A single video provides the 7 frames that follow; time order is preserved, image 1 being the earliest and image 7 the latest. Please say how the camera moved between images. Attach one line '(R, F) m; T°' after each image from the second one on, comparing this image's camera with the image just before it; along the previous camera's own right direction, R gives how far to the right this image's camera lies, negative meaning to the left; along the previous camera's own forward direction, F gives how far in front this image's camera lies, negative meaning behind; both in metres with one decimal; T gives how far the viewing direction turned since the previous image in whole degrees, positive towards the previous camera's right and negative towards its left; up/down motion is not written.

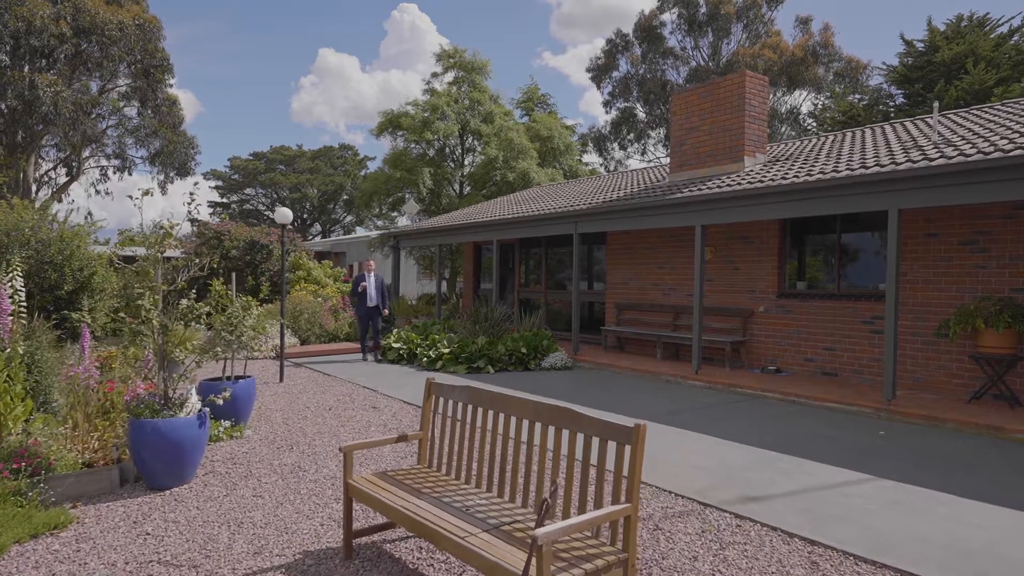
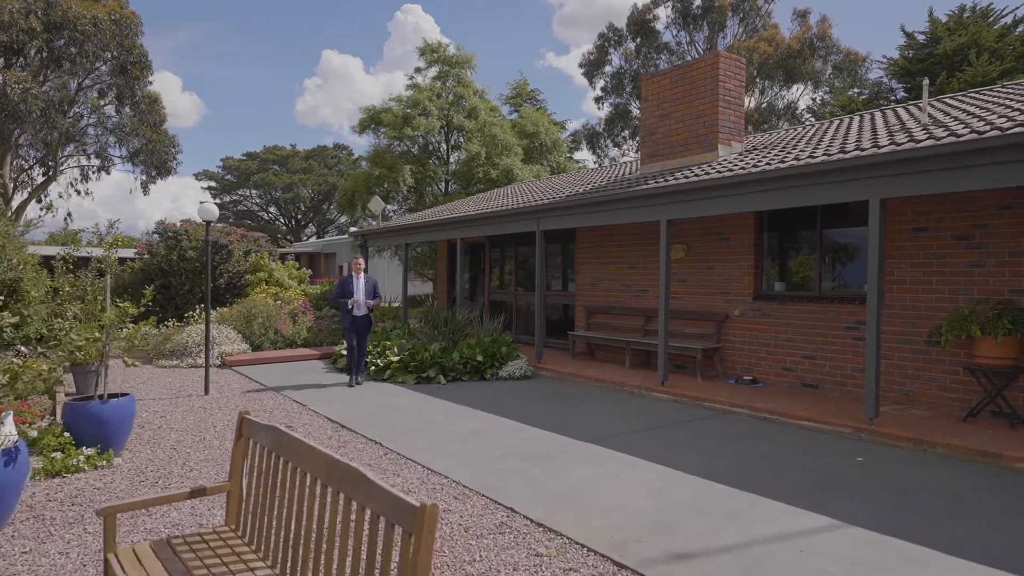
(+0.7, +0.8) m; 0°
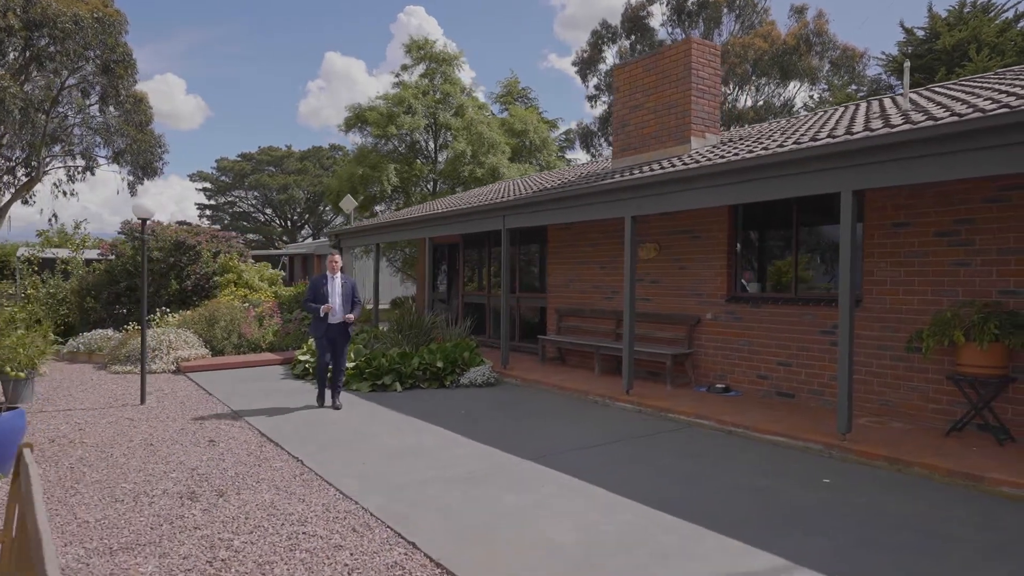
(+0.5, +0.5) m; 0°
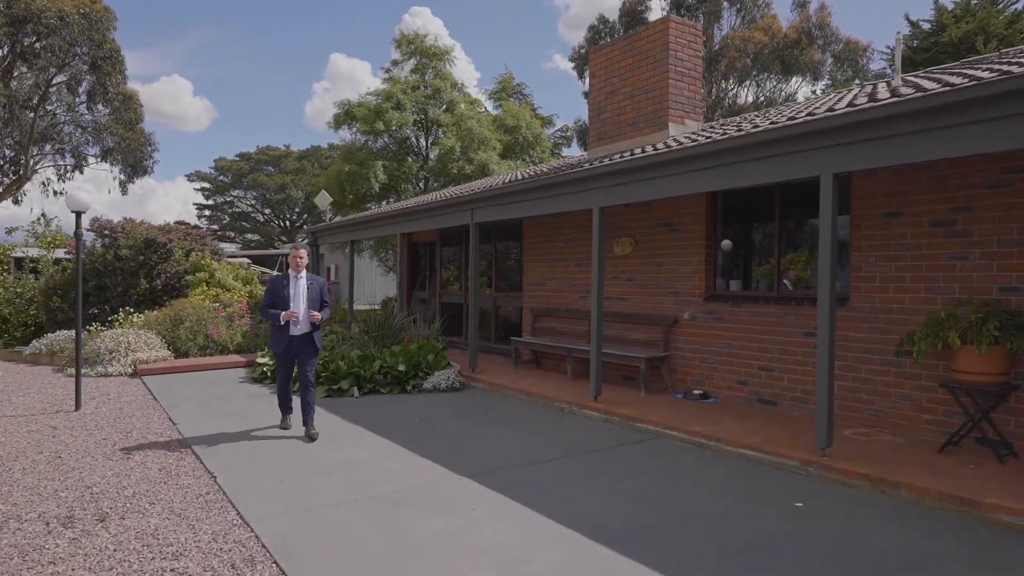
(+0.5, +0.5) m; -1°
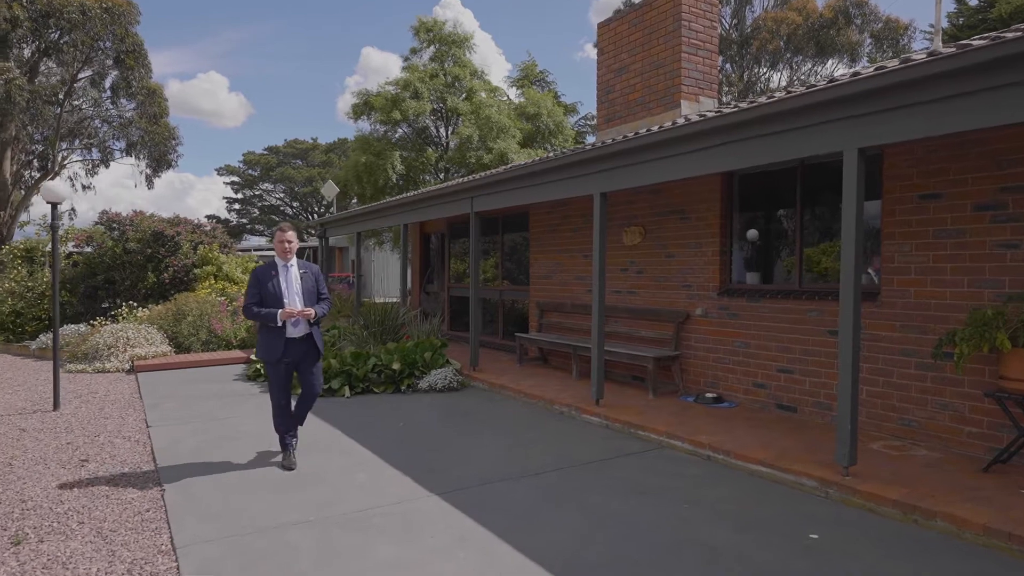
(+0.3, +0.5) m; -3°
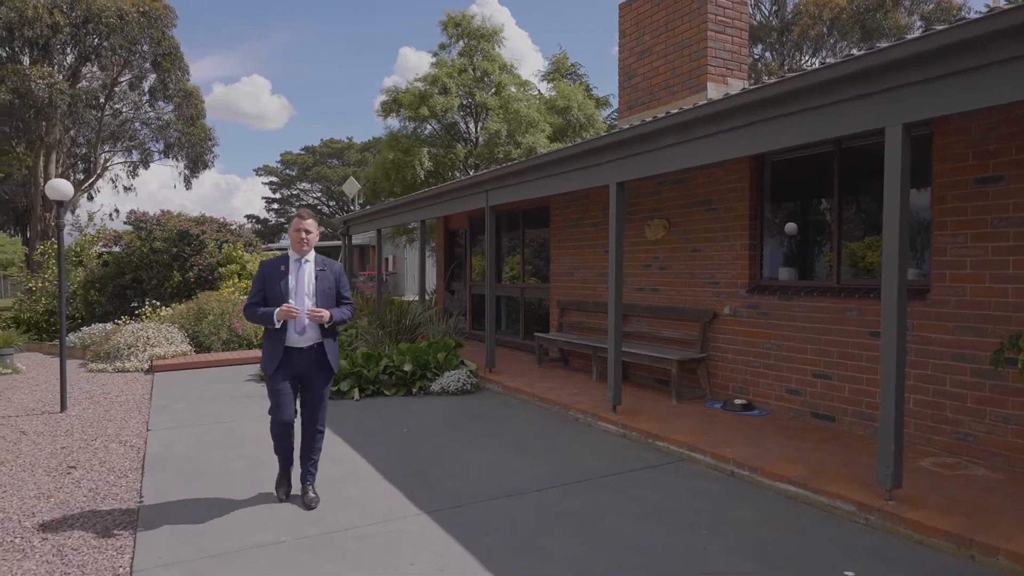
(+0.2, +0.4) m; -3°
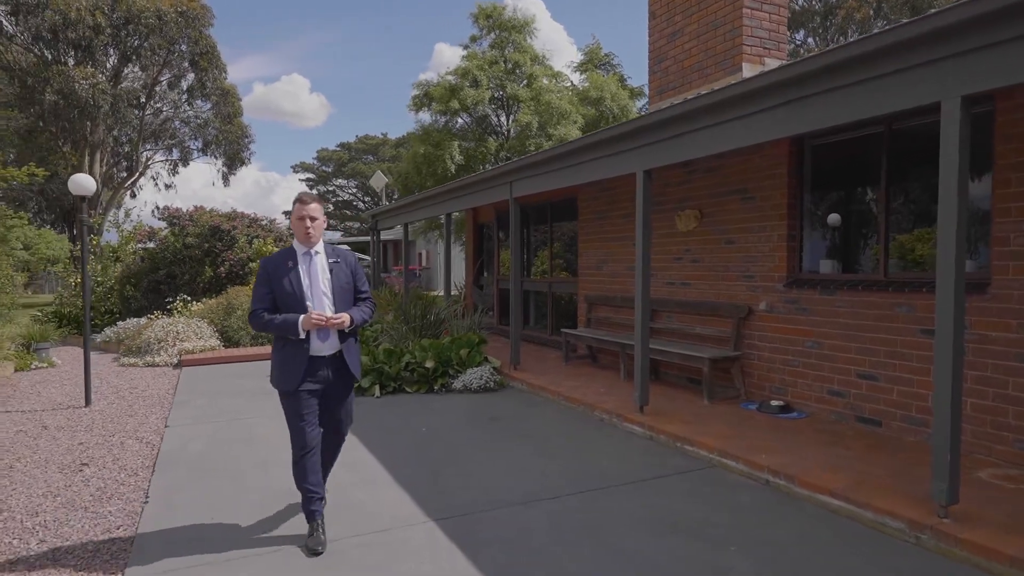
(+0.1, +0.2) m; -3°
